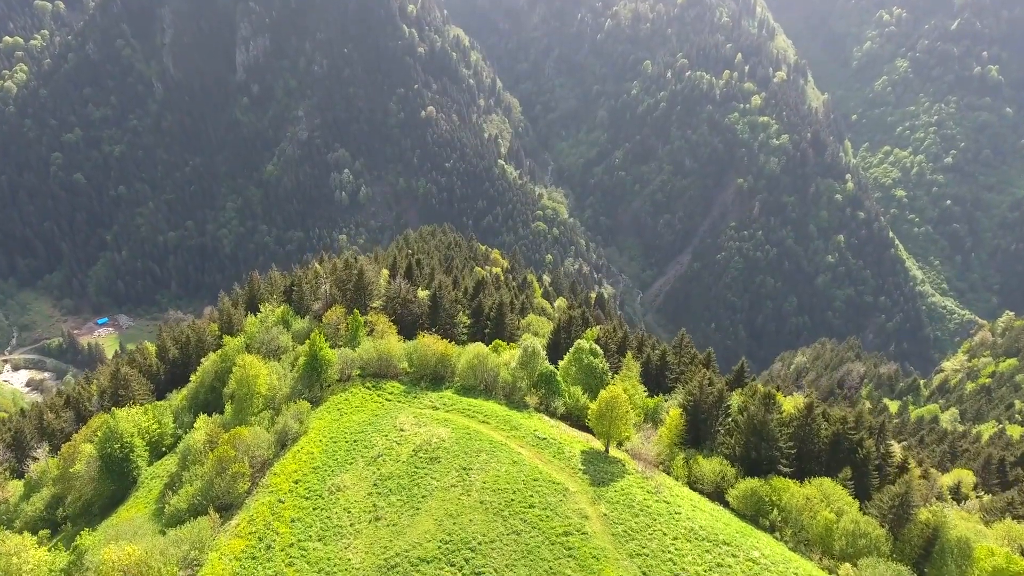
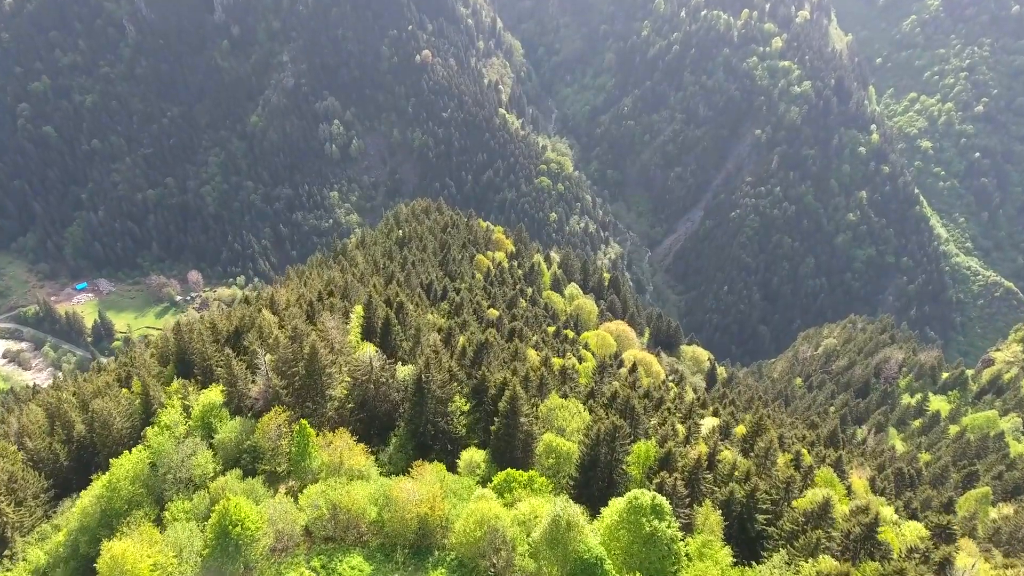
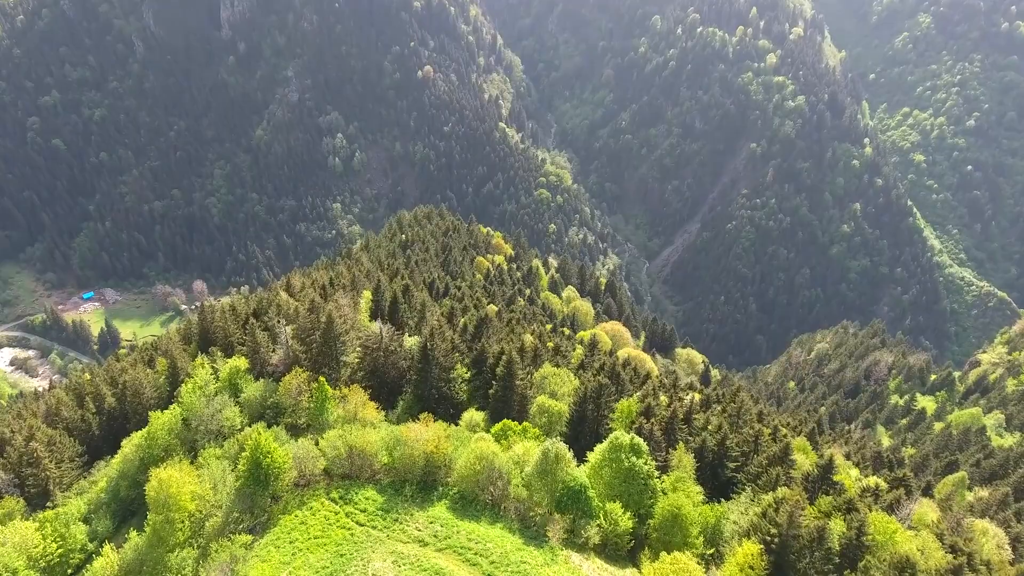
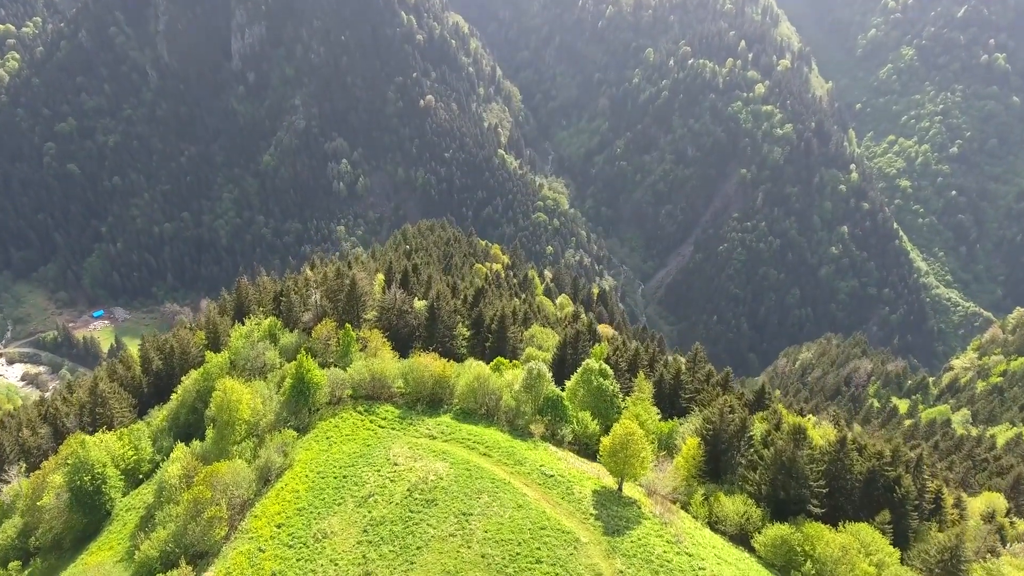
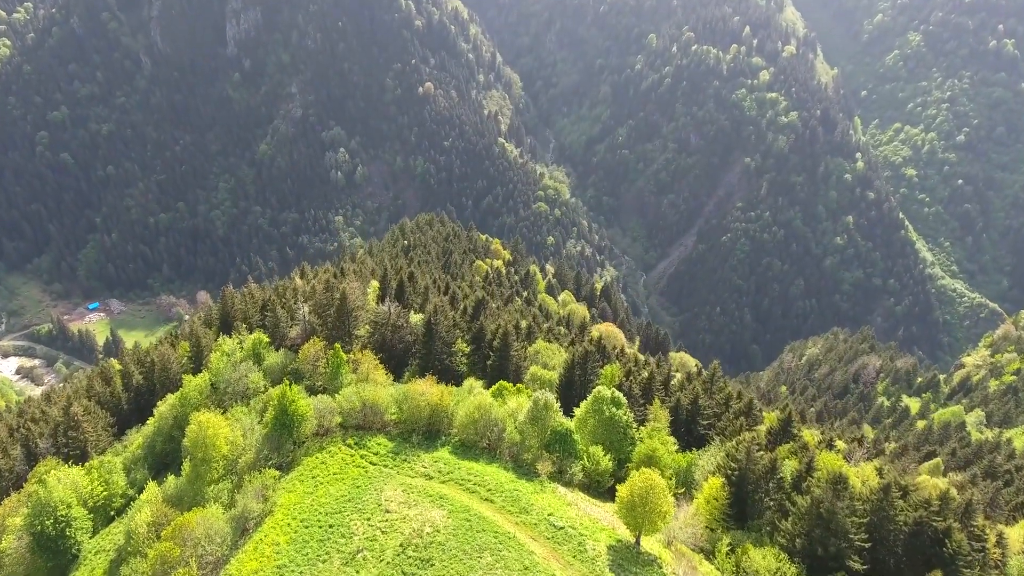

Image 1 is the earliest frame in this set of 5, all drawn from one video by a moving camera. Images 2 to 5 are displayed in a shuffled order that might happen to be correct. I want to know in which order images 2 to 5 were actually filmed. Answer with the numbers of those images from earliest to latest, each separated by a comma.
4, 5, 3, 2
